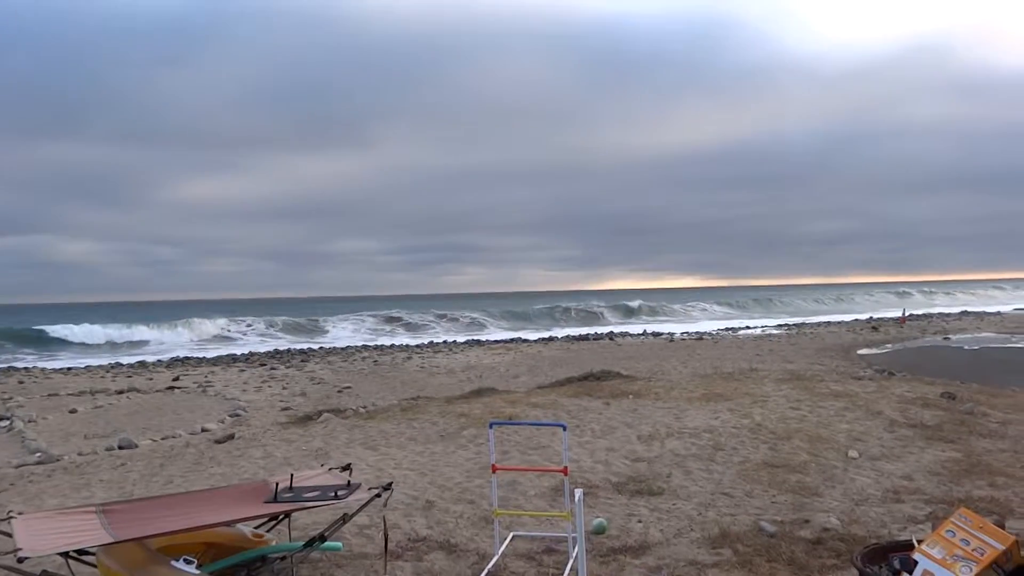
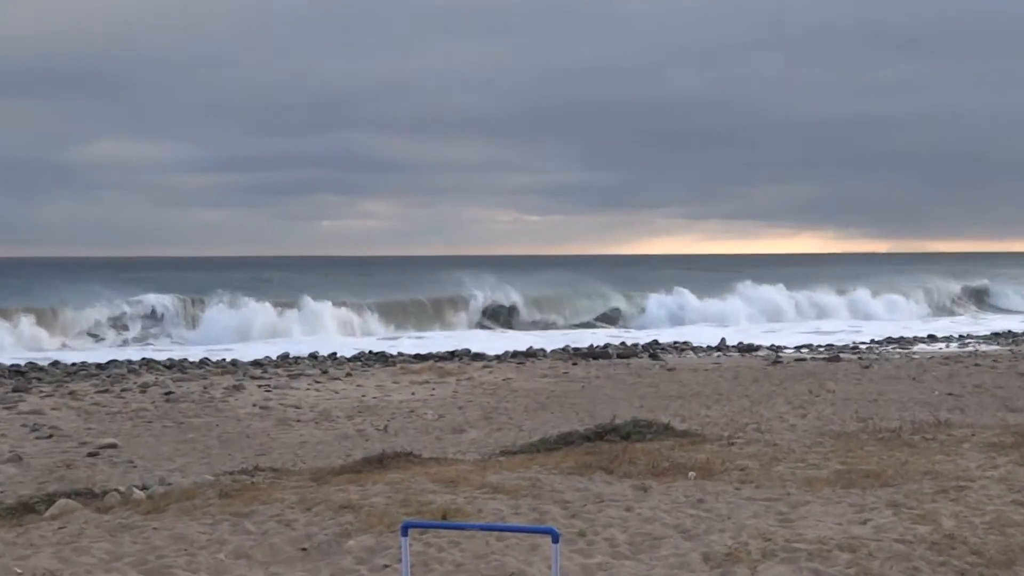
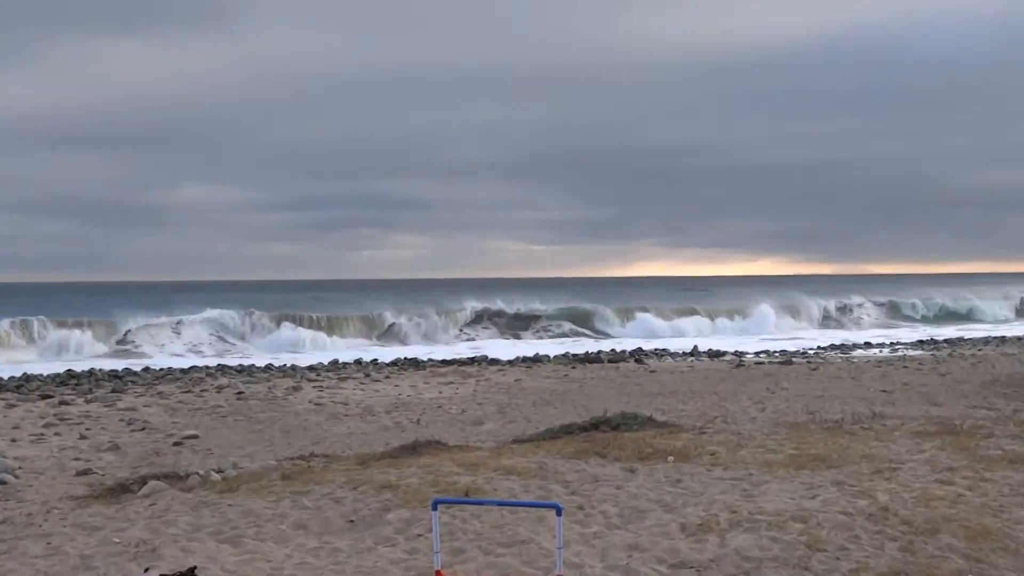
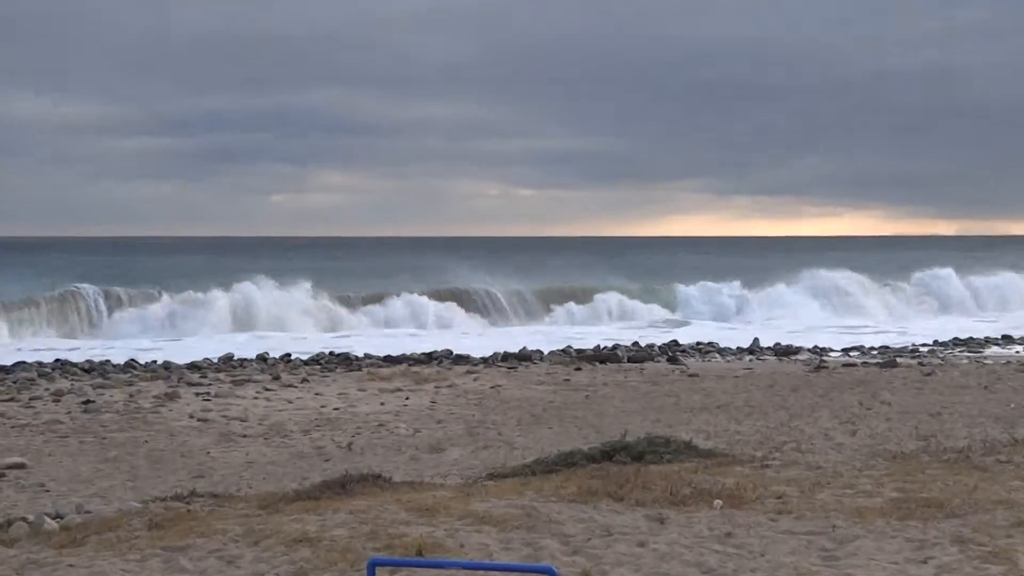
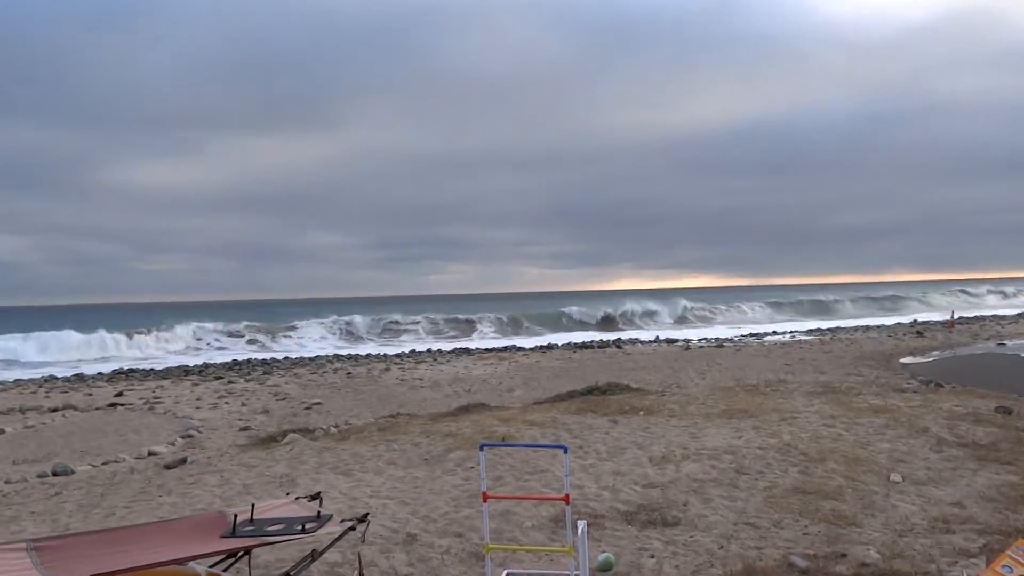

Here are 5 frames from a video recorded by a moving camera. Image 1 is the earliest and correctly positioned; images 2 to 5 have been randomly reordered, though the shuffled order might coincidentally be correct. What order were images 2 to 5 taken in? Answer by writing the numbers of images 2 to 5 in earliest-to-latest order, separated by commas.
5, 3, 2, 4
